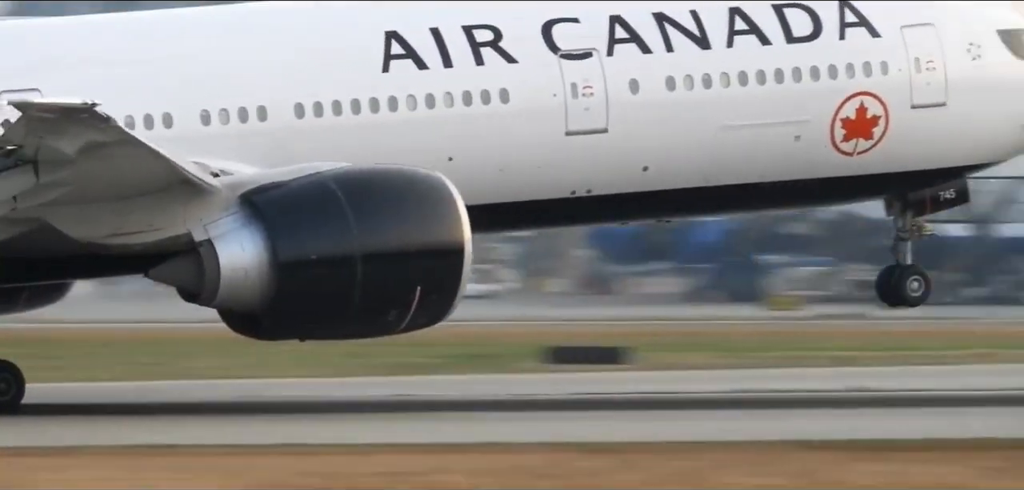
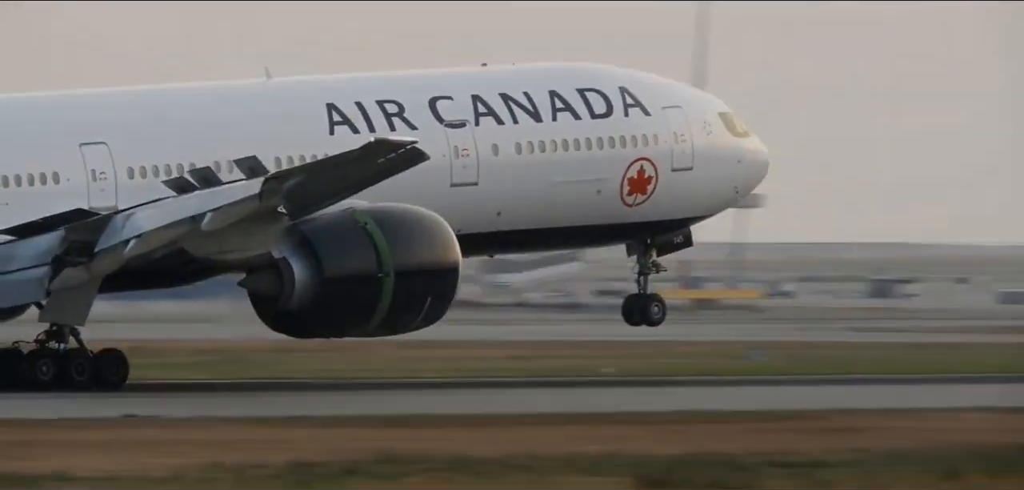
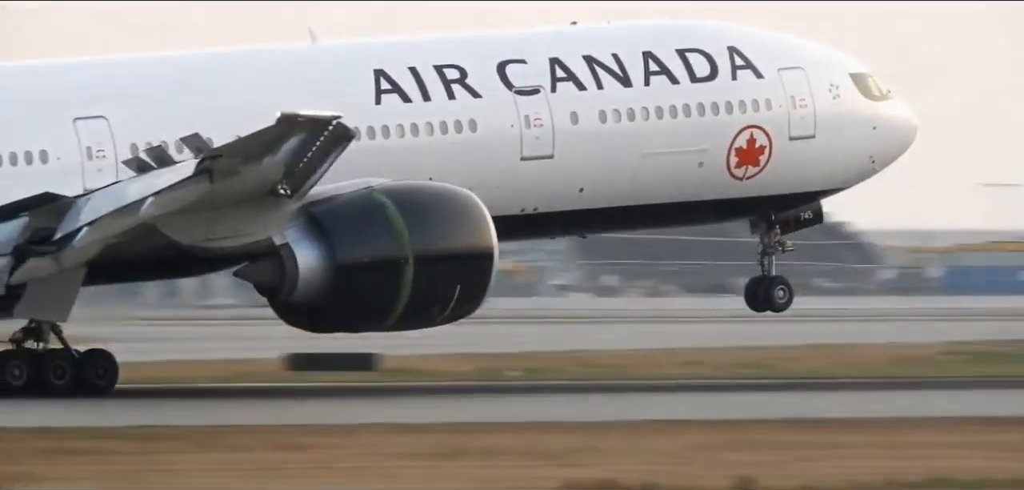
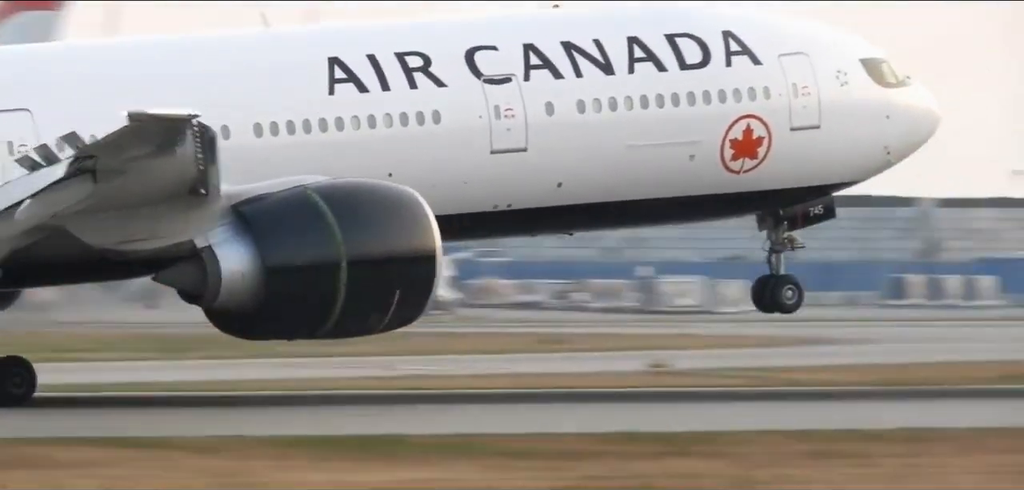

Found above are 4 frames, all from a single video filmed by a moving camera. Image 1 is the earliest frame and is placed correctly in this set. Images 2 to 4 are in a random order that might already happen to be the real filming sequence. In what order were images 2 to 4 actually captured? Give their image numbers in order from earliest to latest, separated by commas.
4, 3, 2
